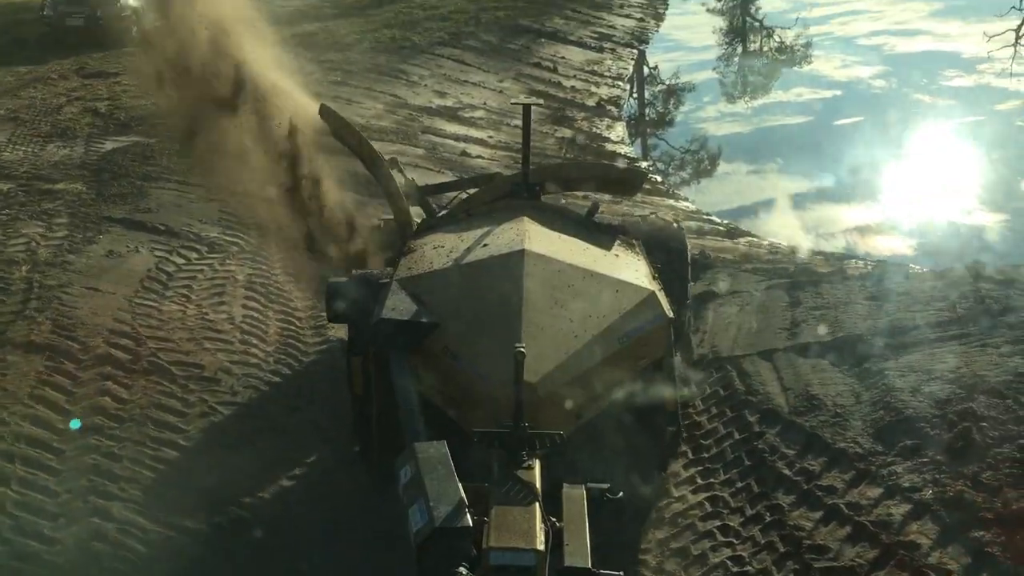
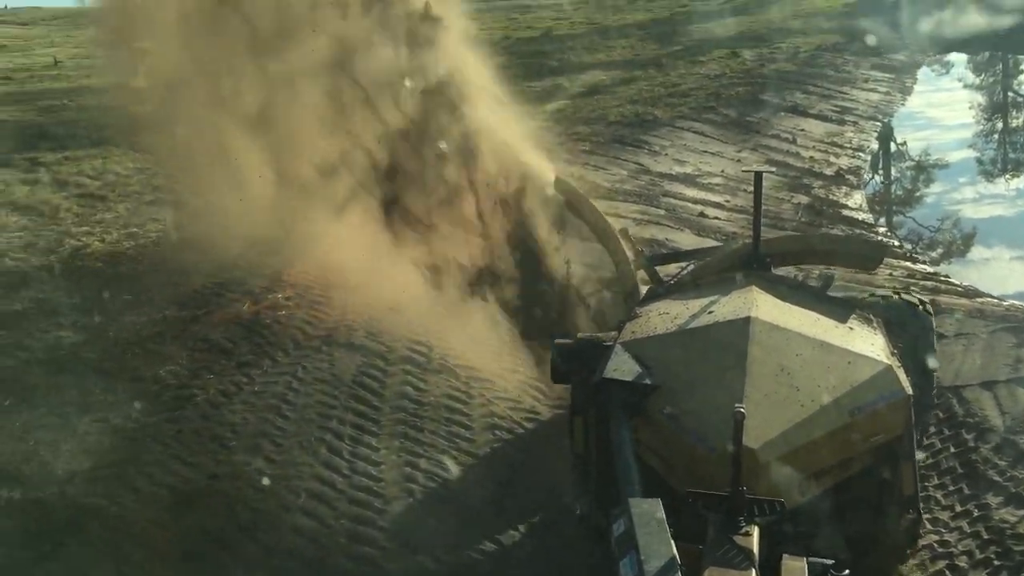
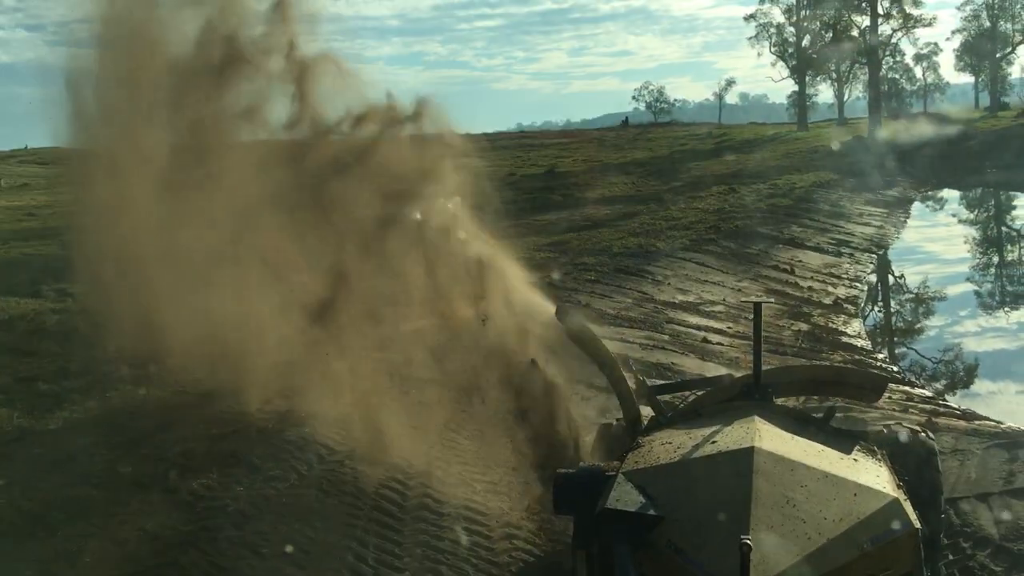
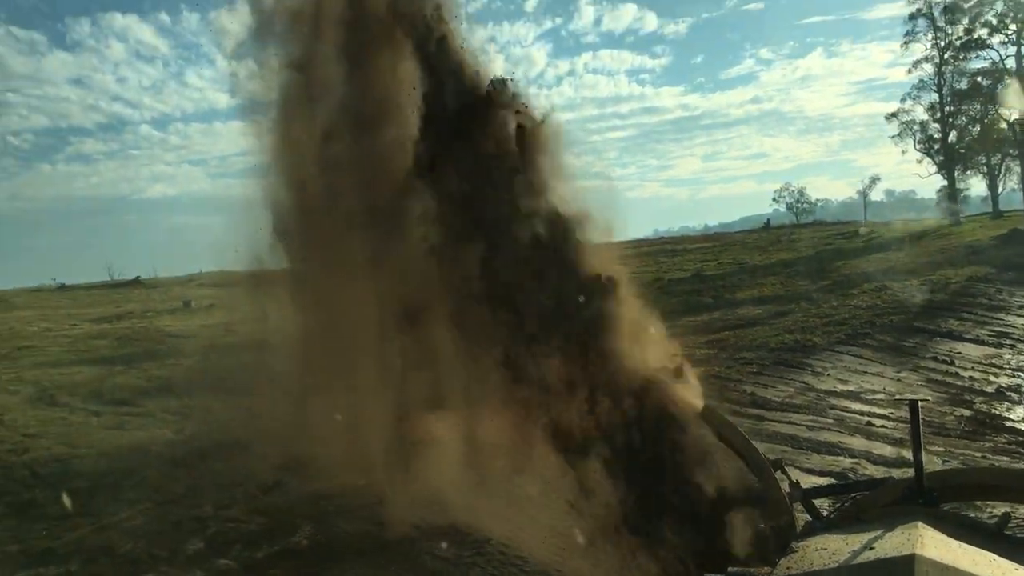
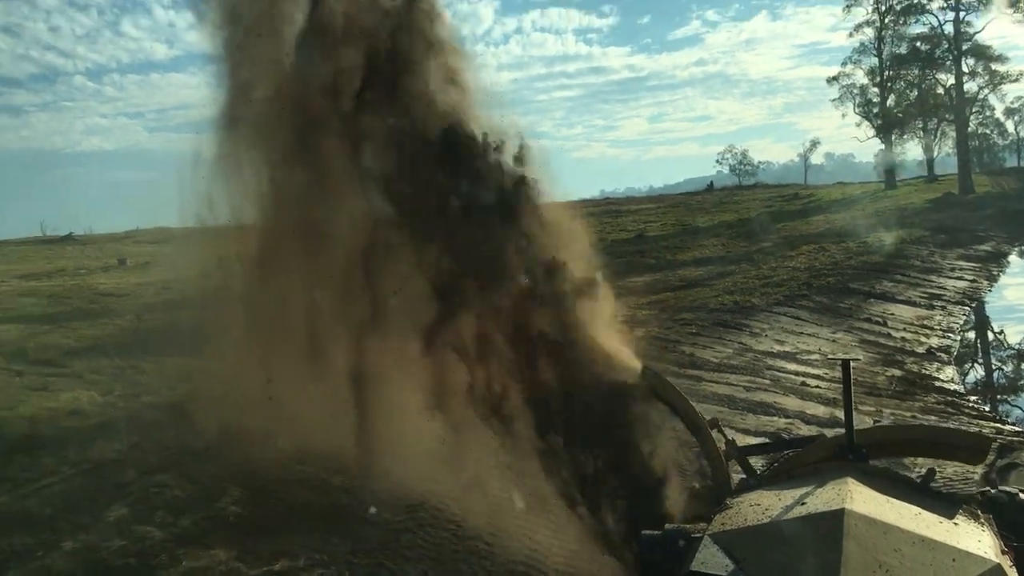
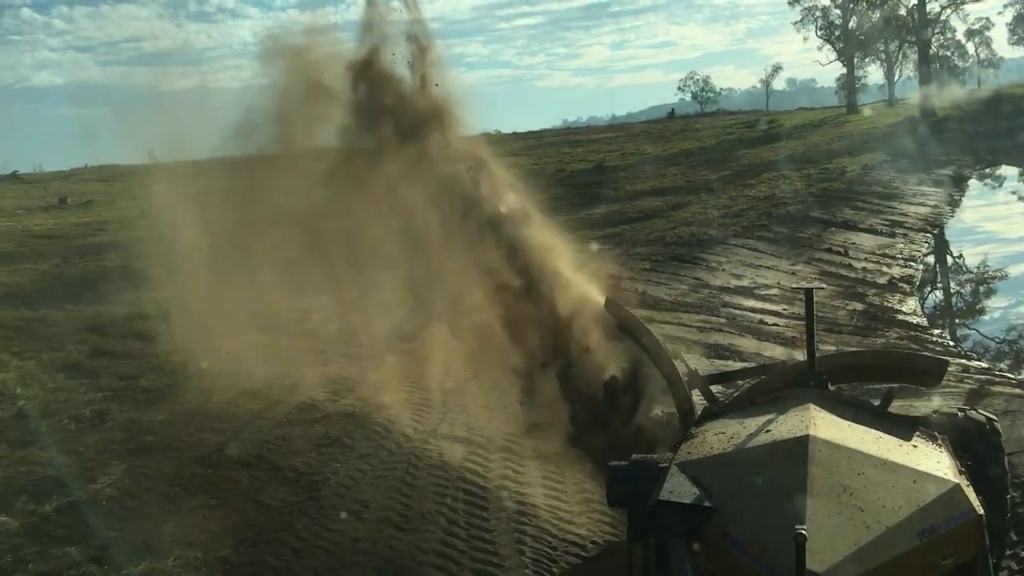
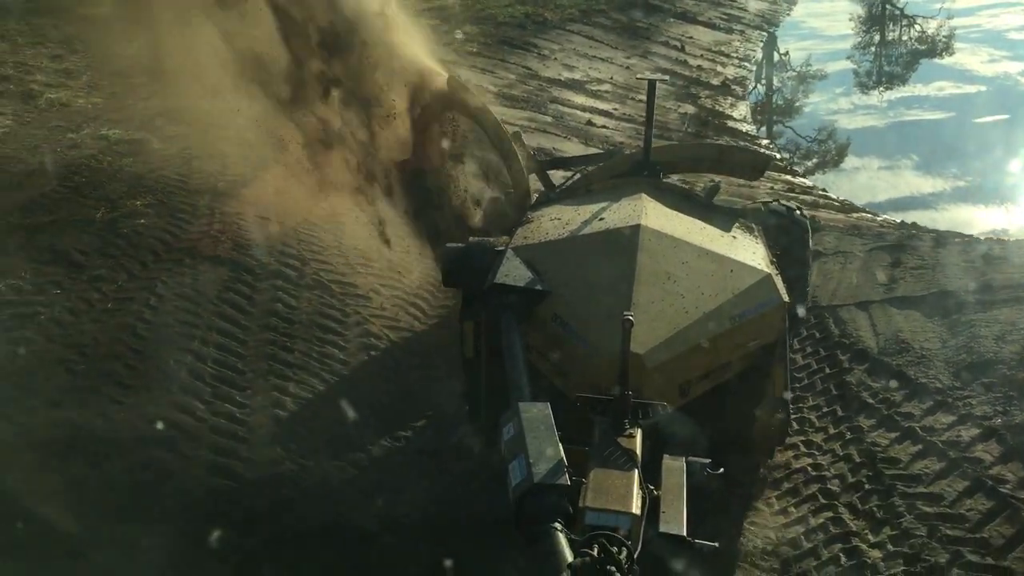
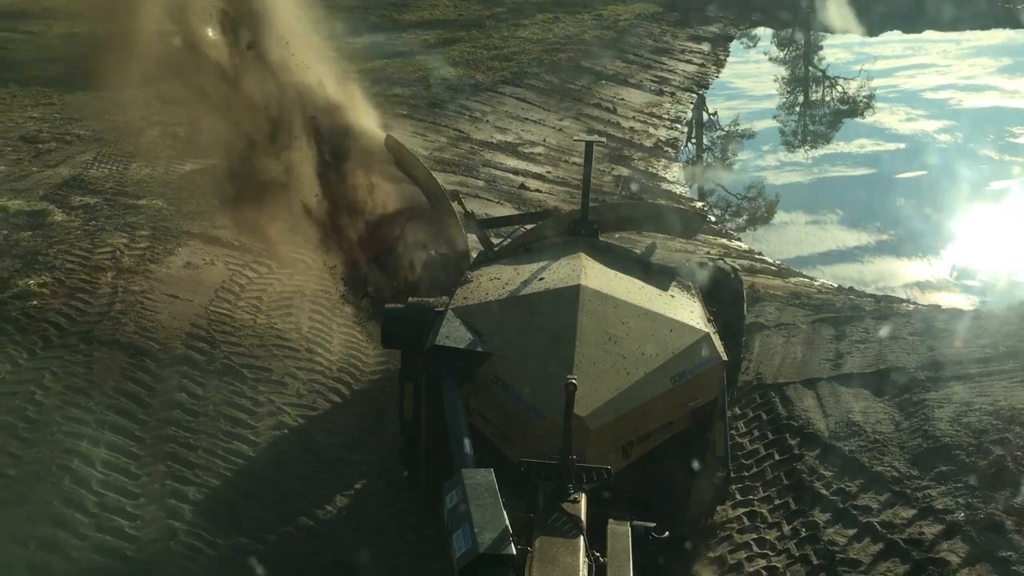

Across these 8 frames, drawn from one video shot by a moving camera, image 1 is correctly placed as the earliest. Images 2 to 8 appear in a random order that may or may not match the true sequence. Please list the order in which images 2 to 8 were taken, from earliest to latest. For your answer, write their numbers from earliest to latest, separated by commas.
8, 7, 2, 3, 6, 5, 4
